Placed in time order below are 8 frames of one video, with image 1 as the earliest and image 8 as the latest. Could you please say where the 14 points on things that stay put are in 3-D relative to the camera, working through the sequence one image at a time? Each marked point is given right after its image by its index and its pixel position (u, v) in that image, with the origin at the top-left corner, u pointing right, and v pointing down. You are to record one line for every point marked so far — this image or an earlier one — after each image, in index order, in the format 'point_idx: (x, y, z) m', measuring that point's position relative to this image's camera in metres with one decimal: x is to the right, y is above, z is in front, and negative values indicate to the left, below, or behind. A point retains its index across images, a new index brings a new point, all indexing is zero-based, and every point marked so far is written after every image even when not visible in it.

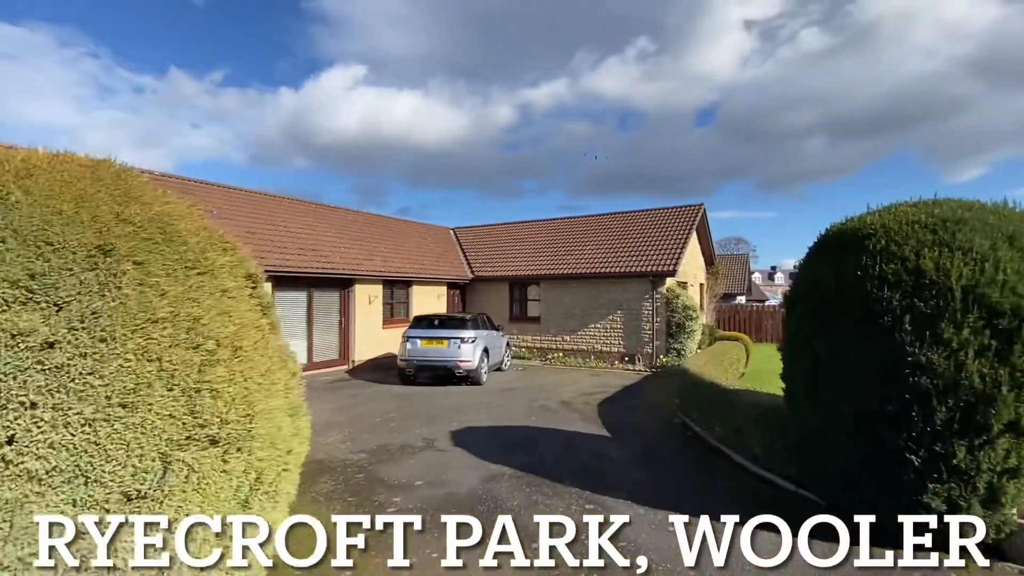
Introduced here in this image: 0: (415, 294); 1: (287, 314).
0: (-3.5, -0.2, +17.2) m
1: (-6.0, -0.7, +13.3) m
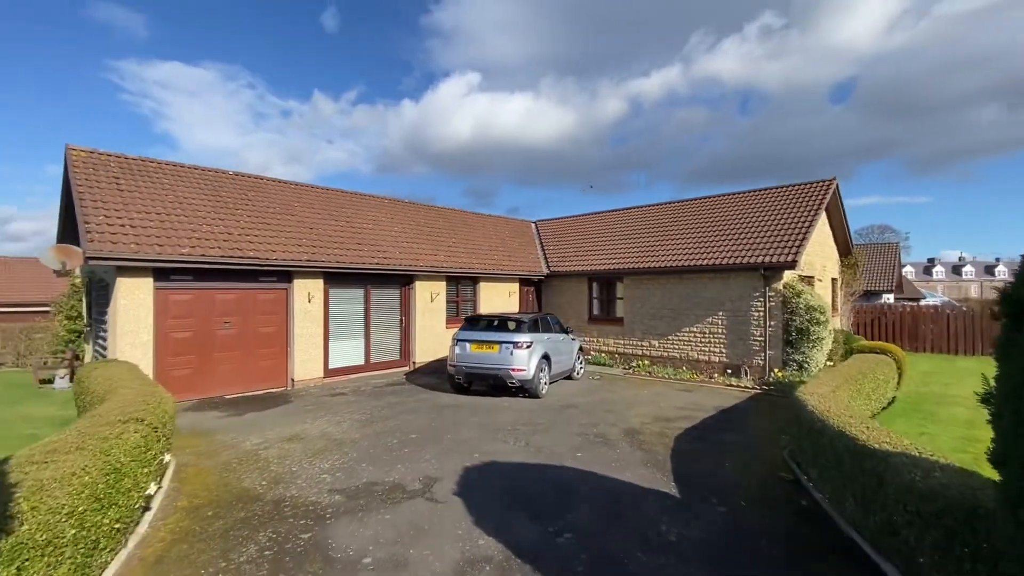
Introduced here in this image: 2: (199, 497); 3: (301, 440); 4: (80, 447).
0: (-1.0, -0.1, +15.8) m
1: (-4.3, -0.6, +12.5) m
2: (-3.3, -2.2, +5.1) m
3: (-3.0, -2.2, +7.1) m
4: (-3.1, -1.1, +3.4) m
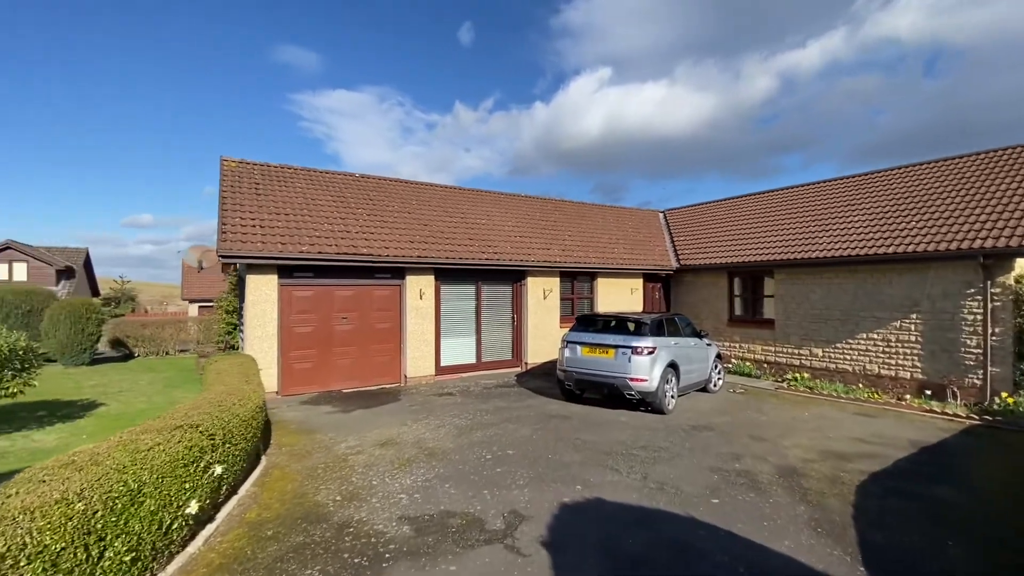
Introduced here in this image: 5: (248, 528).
0: (+2.7, 0.0, +14.4) m
1: (-1.4, -0.5, +12.1) m
2: (-2.3, -2.2, +4.6) m
3: (-1.6, -2.1, +6.5) m
4: (-2.6, -1.1, +3.0) m
5: (-2.4, -2.1, +4.3) m
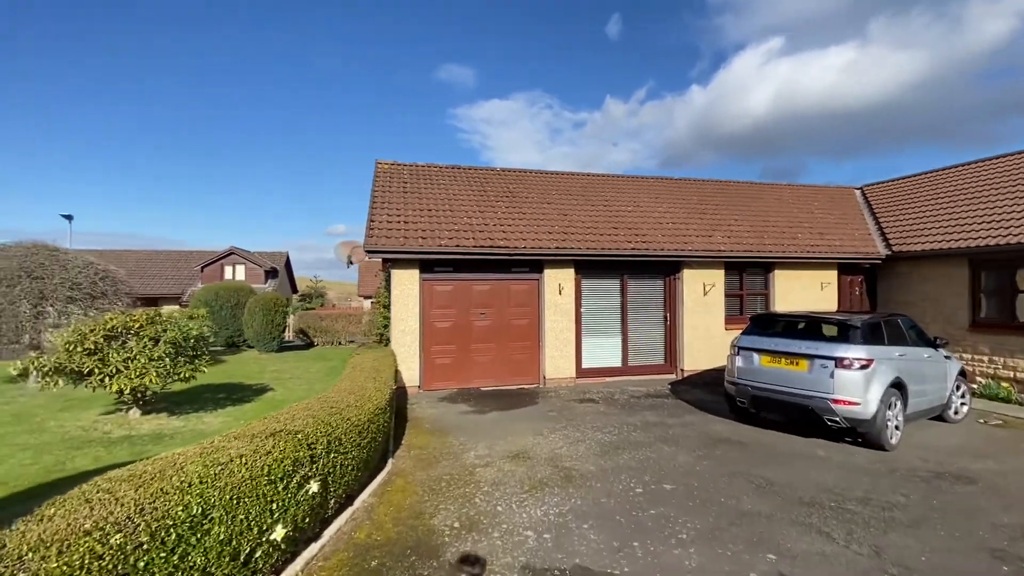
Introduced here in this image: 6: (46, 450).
0: (+6.6, +0.2, +11.9) m
1: (+2.0, -0.4, +10.9) m
2: (-1.1, -2.1, +4.0) m
3: (+0.2, -2.0, +5.6) m
4: (-1.8, -1.0, +2.5) m
5: (-1.2, -2.0, +3.7) m
6: (-5.0, -1.7, +5.2) m
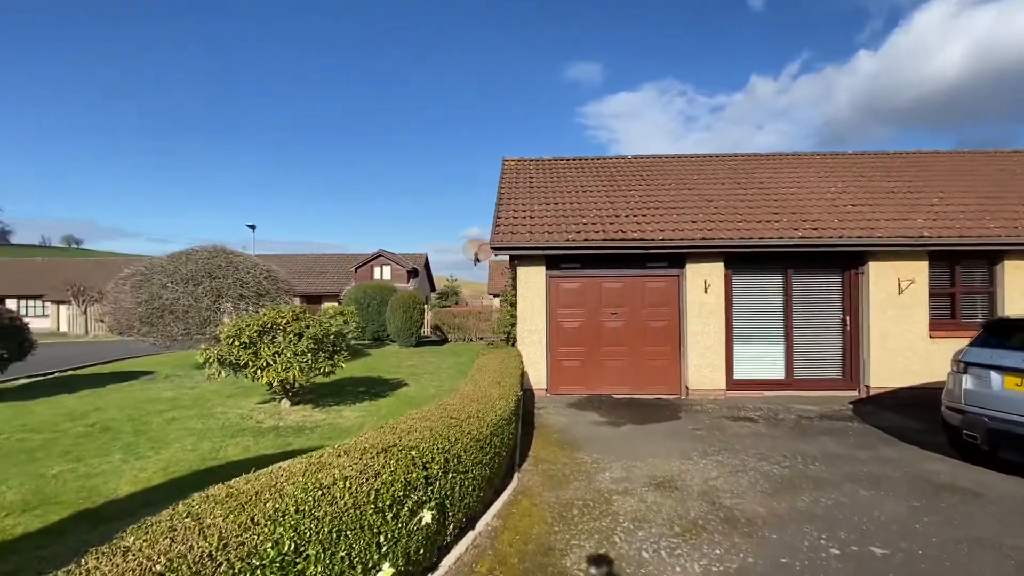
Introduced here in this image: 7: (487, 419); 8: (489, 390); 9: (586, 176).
0: (+9.4, +0.3, +9.1) m
1: (+4.7, -0.3, +9.3) m
2: (-0.1, -2.0, +3.5) m
3: (+1.6, -2.0, +4.7) m
4: (-1.2, -1.0, +2.2) m
5: (-0.3, -2.0, +3.2) m
6: (-3.5, -1.7, +5.6) m
7: (-0.2, -1.0, +3.8) m
8: (-0.2, -1.0, +4.6) m
9: (+1.8, +2.7, +11.7) m
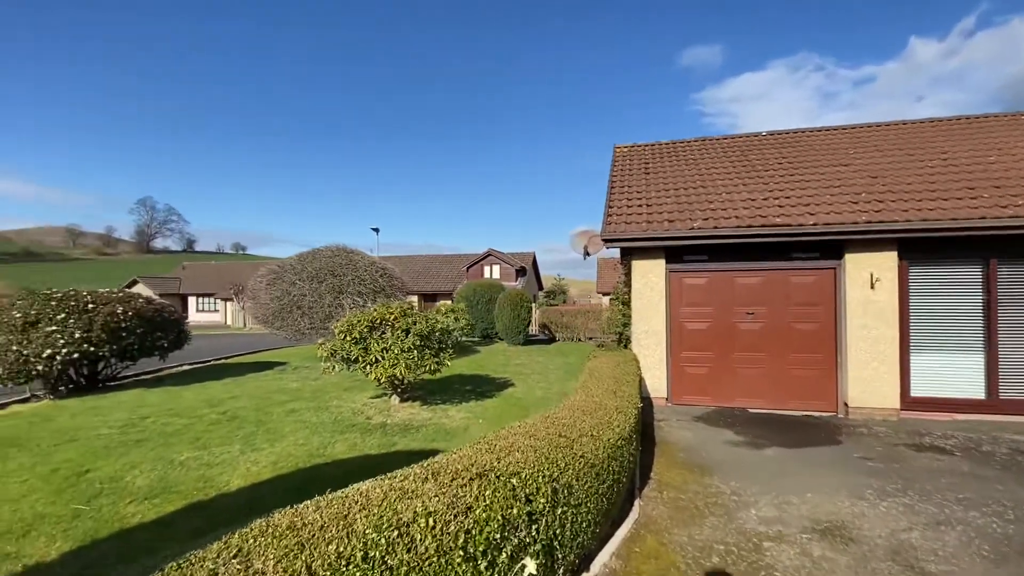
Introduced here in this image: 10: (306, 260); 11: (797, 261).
0: (+11.1, +0.3, +6.1) m
1: (+6.6, -0.2, +7.4) m
2: (+0.6, -2.0, +2.8) m
3: (+2.5, -1.9, +3.6) m
4: (-0.7, -0.9, +1.8) m
5: (+0.4, -2.0, +2.6) m
6: (-2.3, -1.7, +5.6) m
7: (+0.6, -1.0, +3.1) m
8: (+0.8, -0.9, +3.9) m
9: (+4.3, +2.8, +10.4) m
10: (-5.0, +0.7, +11.6) m
11: (+4.5, +0.4, +7.5) m
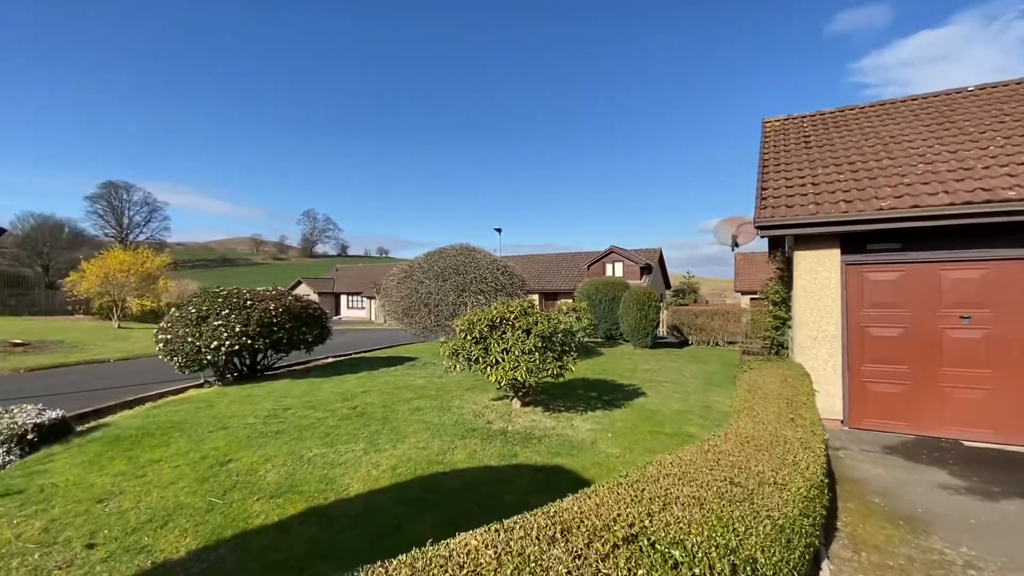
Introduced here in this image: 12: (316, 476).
0: (+12.3, +0.4, +2.6) m
1: (+8.2, -0.2, +4.9) m
2: (+1.3, -1.9, +2.0) m
3: (+3.3, -1.9, +2.3) m
4: (-0.2, -0.9, +1.3) m
5: (+1.0, -1.9, +1.8) m
6: (-0.8, -1.6, +5.4) m
7: (+1.3, -0.9, +2.3) m
8: (+1.7, -0.9, +3.0) m
9: (+6.7, +2.9, +8.4) m
10: (-2.0, +0.7, +11.9) m
11: (+6.2, +0.5, +5.6) m
12: (-1.6, -1.6, +4.0) m
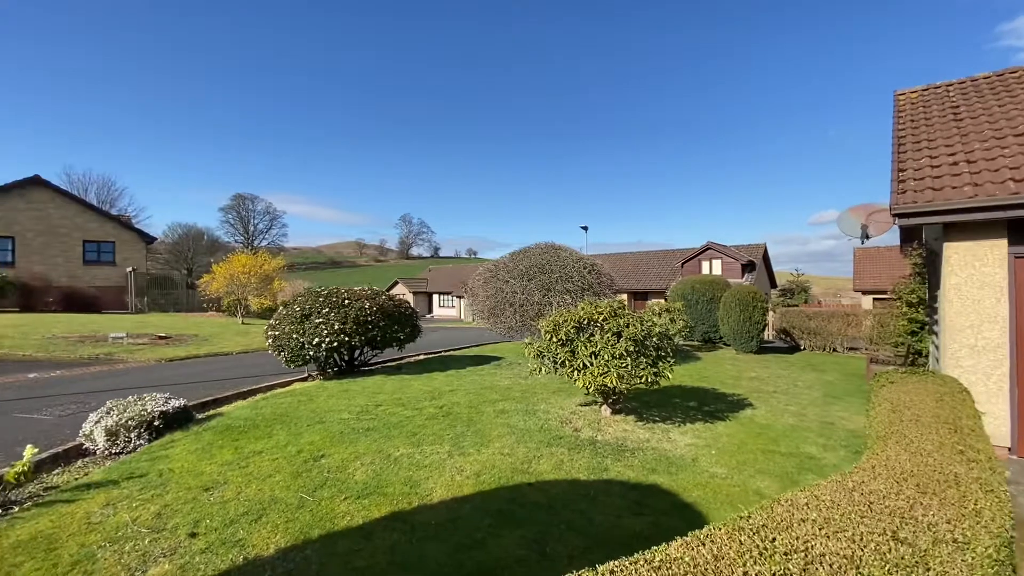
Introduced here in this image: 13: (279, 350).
0: (+12.5, +0.4, +0.1) m
1: (+8.9, -0.2, +3.1) m
2: (+1.6, -1.9, +1.4) m
3: (+3.6, -1.9, +1.4) m
4: (0.0, -0.9, +1.1) m
5: (+1.3, -1.9, +1.3) m
6: (+0.1, -1.6, +5.2) m
7: (+1.7, -0.9, +1.8) m
8: (+2.2, -0.9, +2.4) m
9: (+8.1, +2.9, +6.8) m
10: (+0.1, +0.7, +11.8) m
11: (+7.0, +0.5, +4.2) m
12: (-0.9, -1.6, +4.0) m
13: (-4.3, -1.2, +8.9) m
